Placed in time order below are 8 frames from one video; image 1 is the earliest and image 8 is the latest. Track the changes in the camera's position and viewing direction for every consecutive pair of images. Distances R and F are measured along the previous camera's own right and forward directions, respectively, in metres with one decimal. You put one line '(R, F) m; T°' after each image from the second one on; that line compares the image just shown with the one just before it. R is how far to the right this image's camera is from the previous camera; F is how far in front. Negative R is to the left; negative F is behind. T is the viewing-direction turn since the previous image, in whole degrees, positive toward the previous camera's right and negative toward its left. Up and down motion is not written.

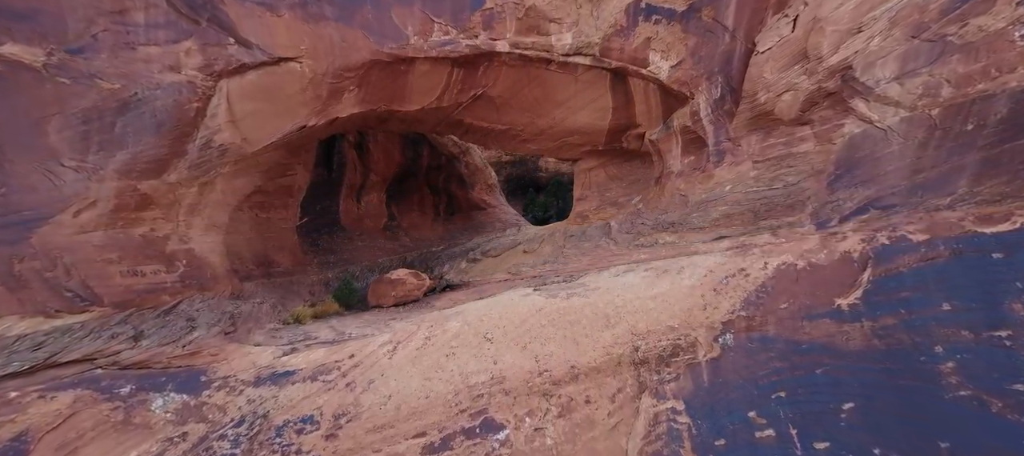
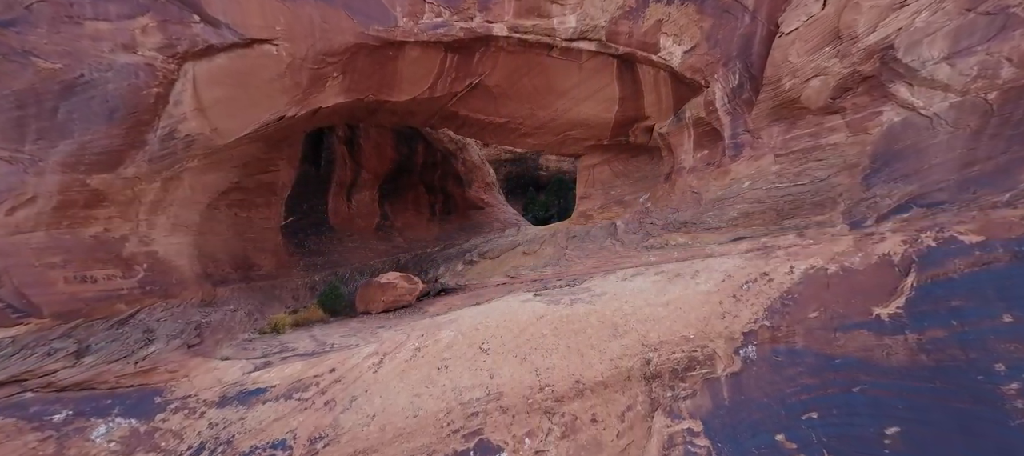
(0.0, +0.4) m; 0°
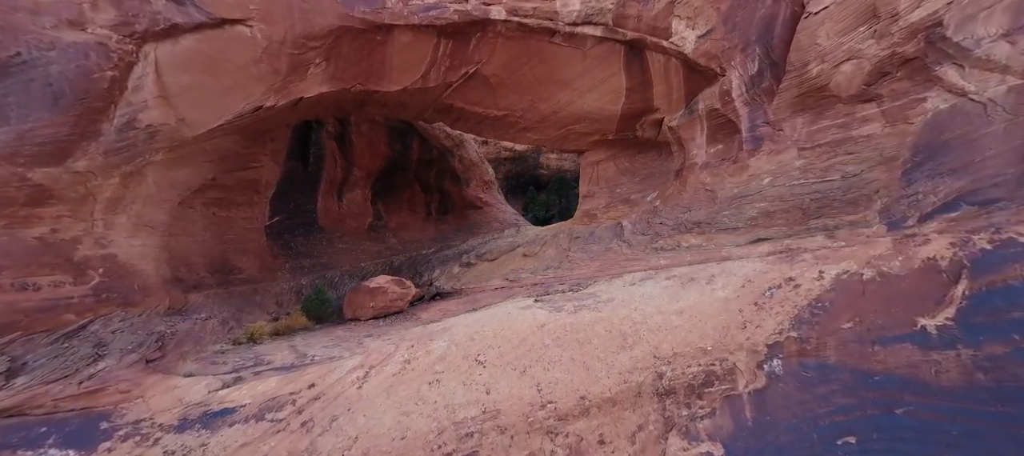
(0.0, +0.4) m; 0°
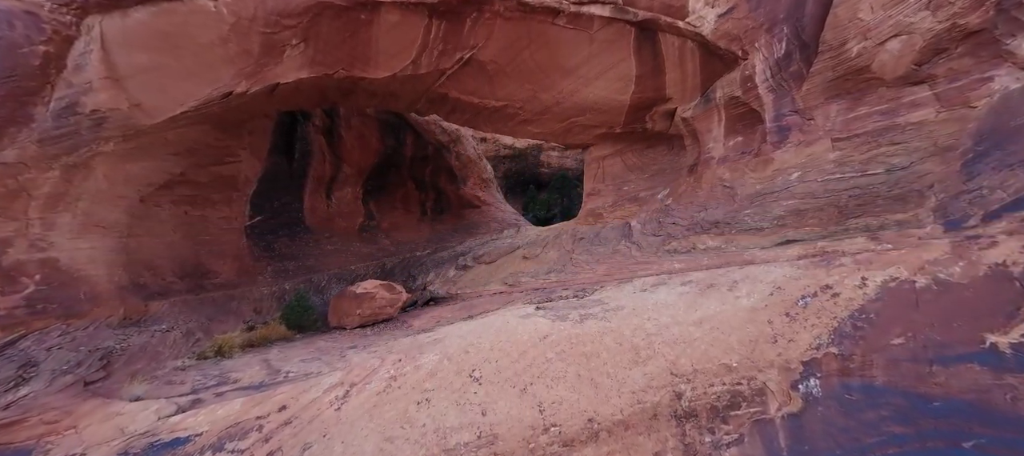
(0.0, +0.4) m; 0°
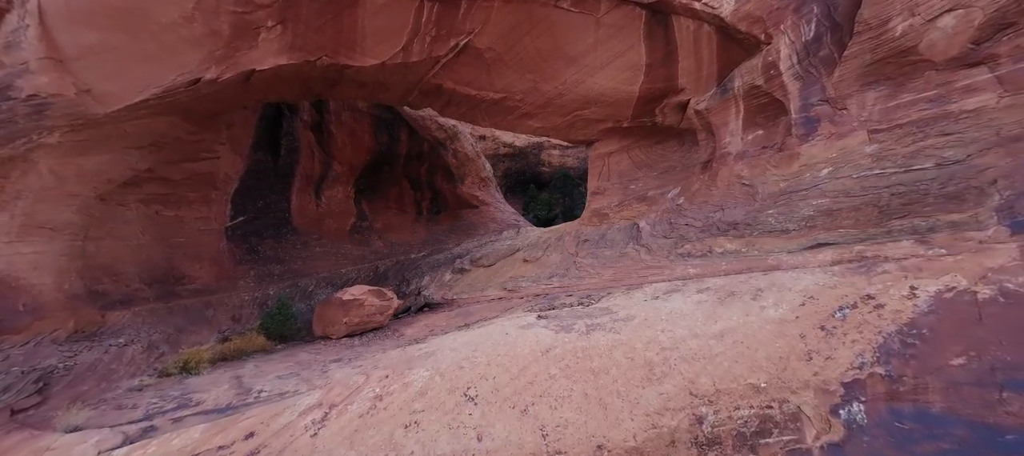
(0.0, +0.4) m; 0°
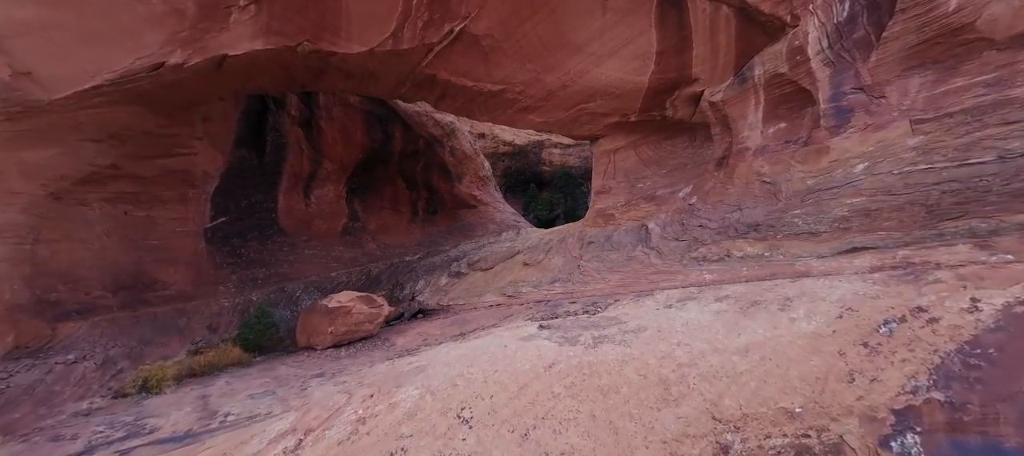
(0.0, +0.4) m; 0°
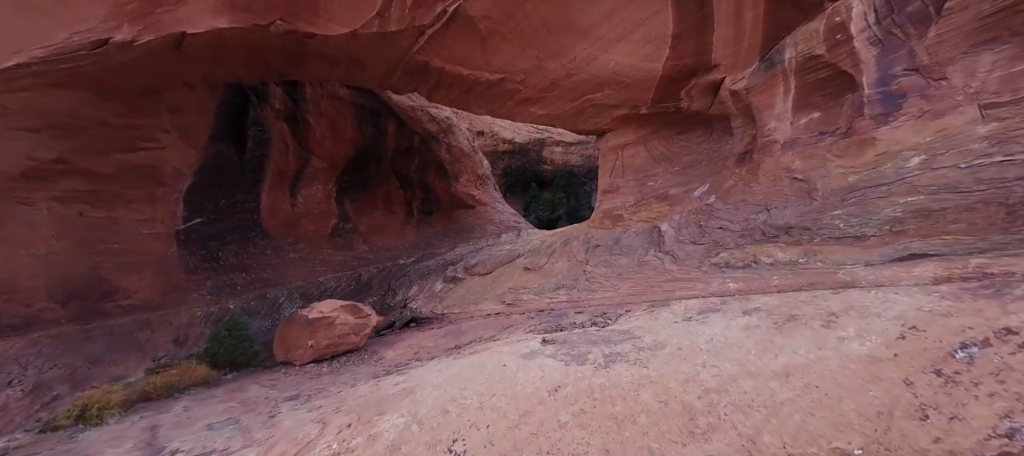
(0.0, +0.4) m; 0°
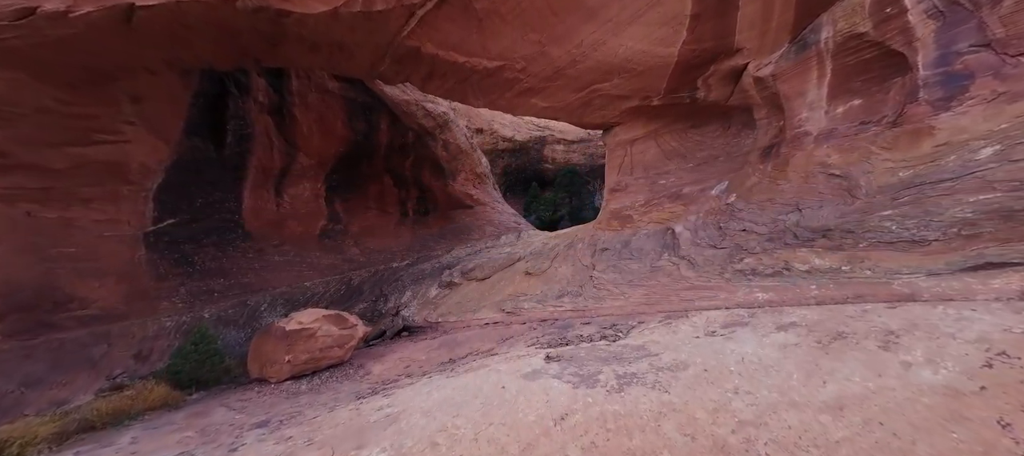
(0.0, +0.4) m; 0°
